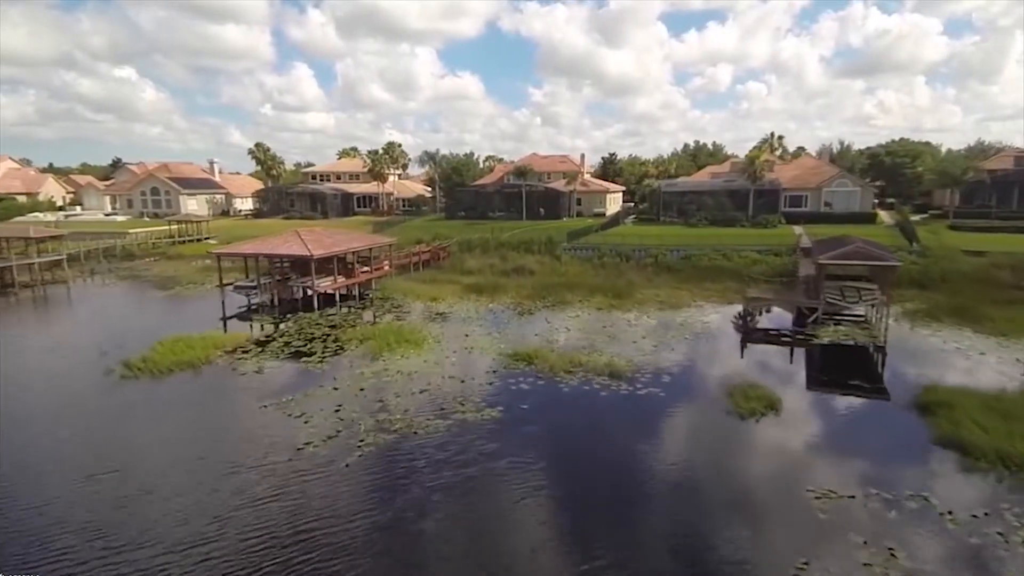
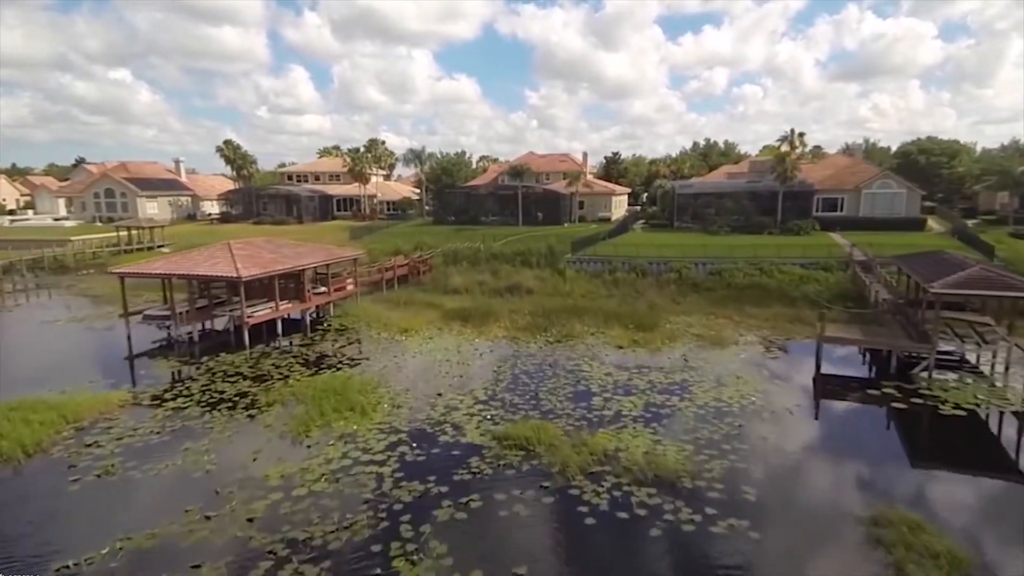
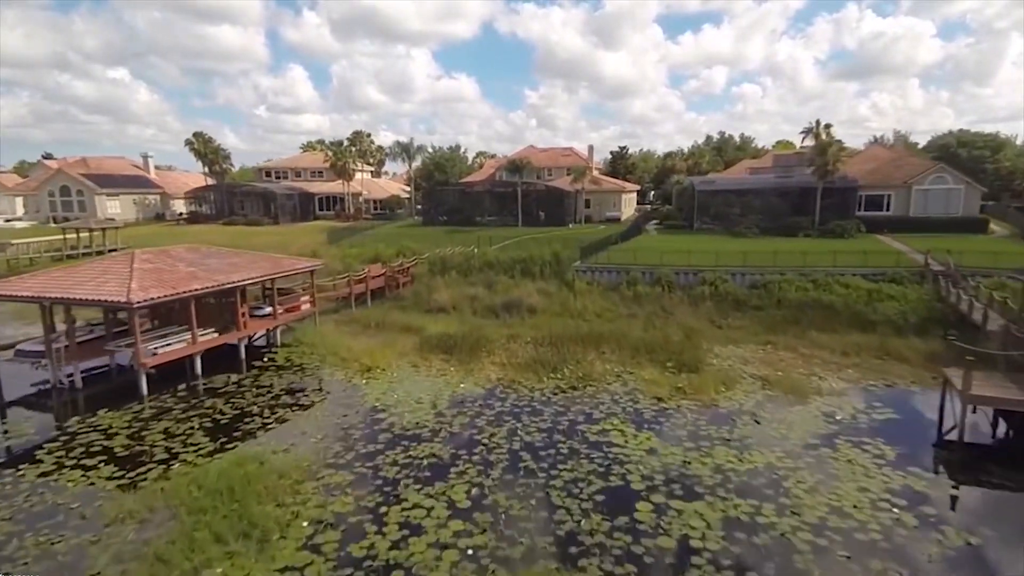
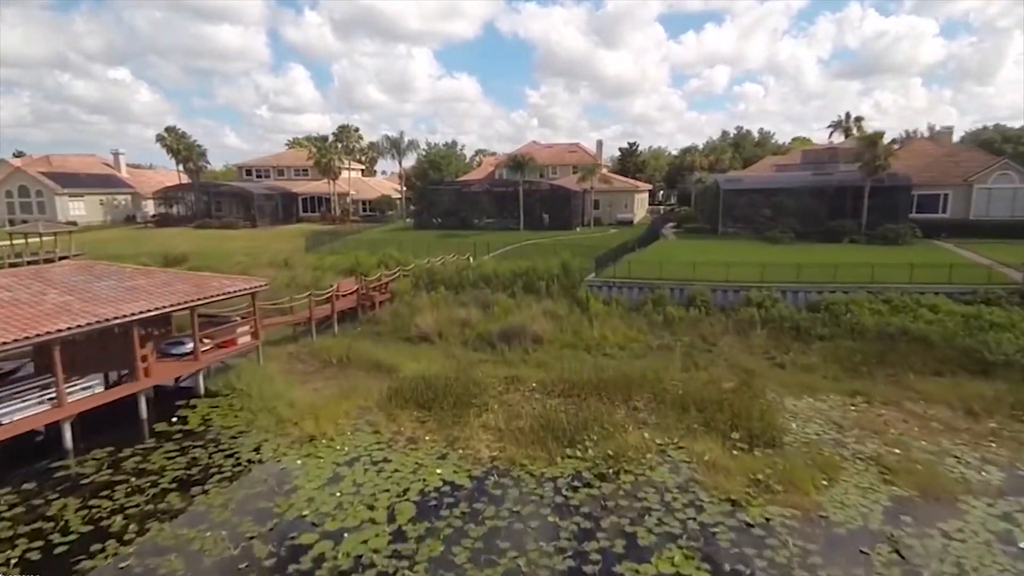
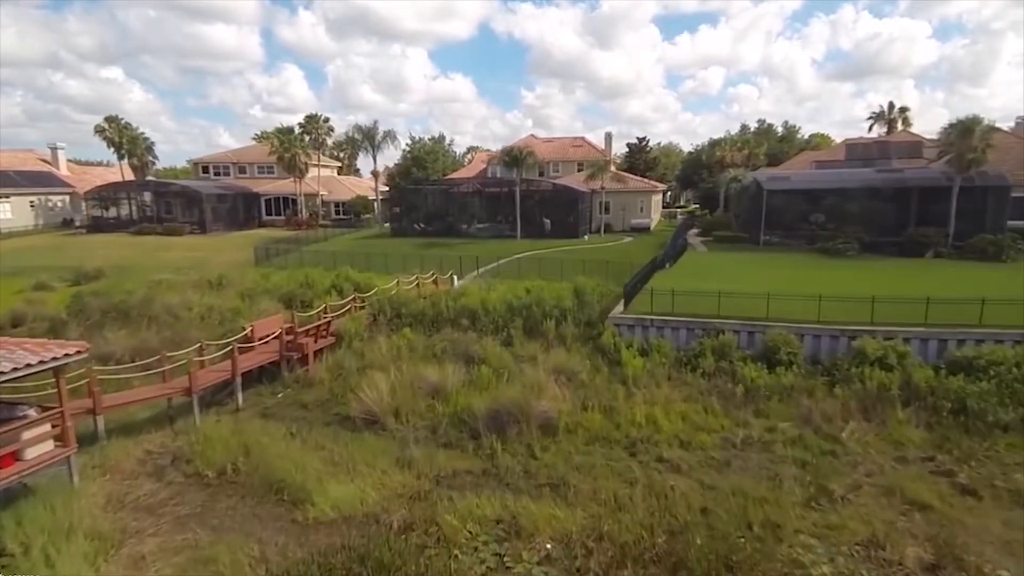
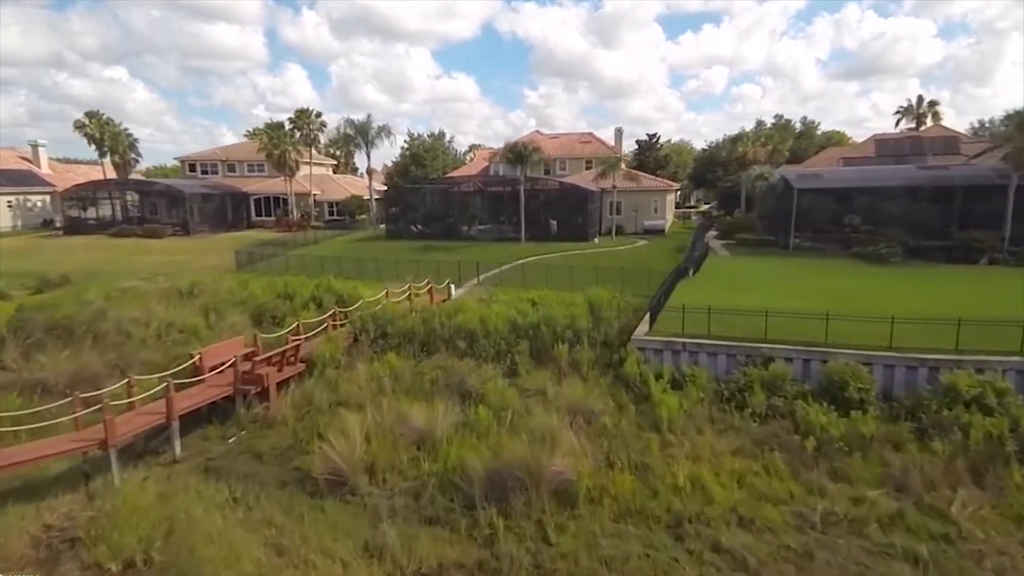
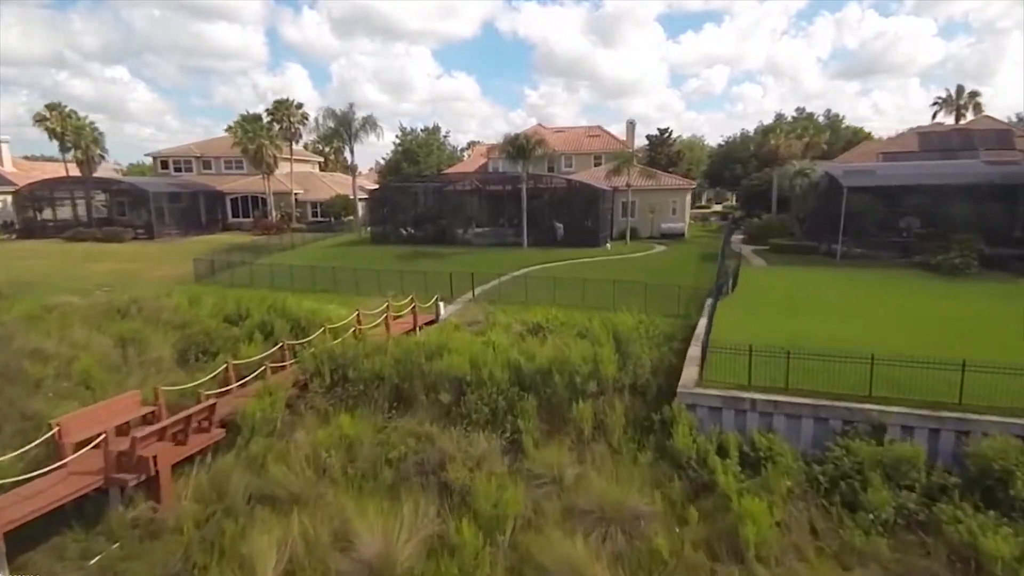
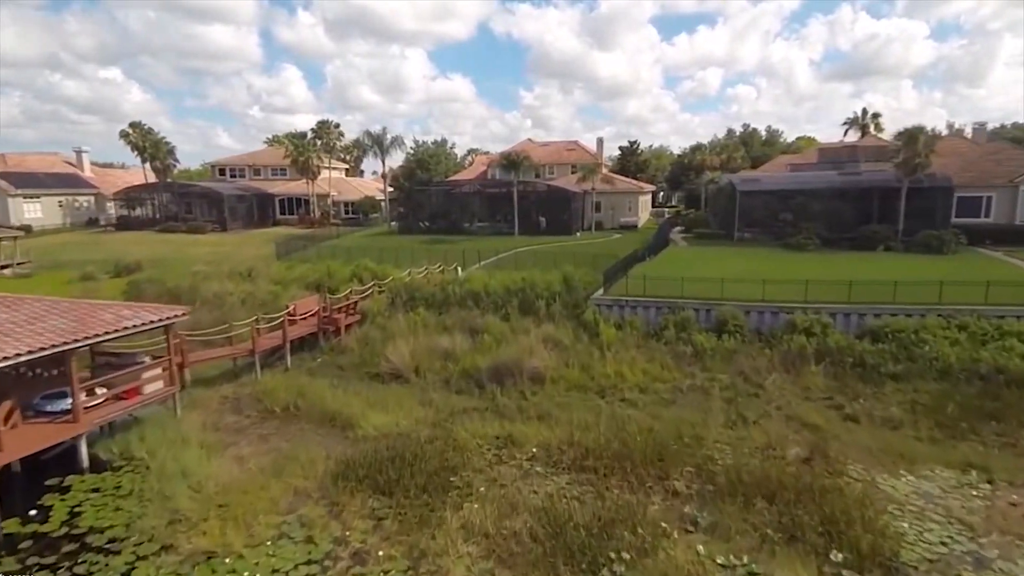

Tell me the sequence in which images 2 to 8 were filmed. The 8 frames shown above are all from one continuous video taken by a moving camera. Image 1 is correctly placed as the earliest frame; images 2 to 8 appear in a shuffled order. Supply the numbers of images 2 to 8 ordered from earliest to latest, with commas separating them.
2, 3, 4, 8, 5, 6, 7
